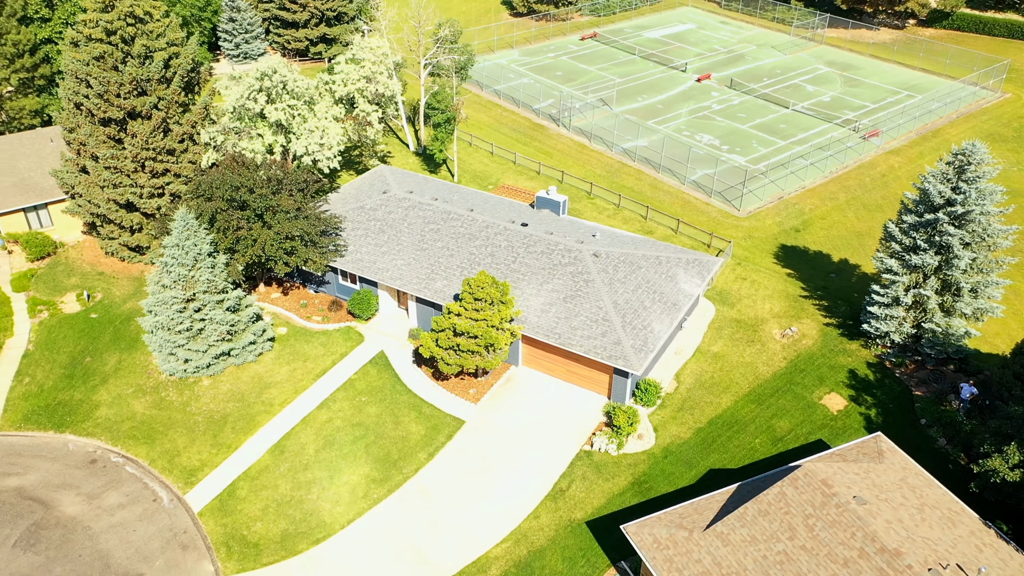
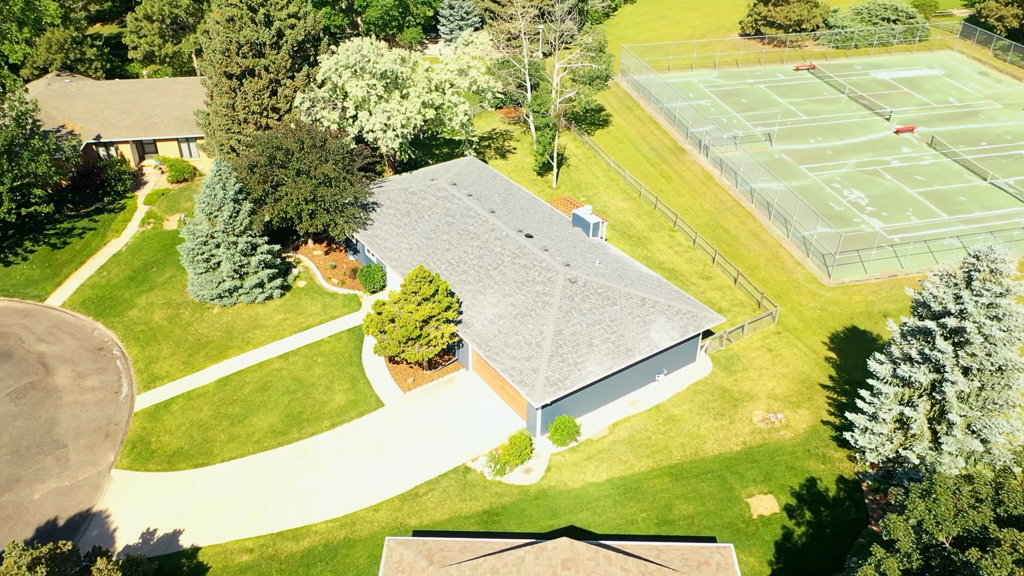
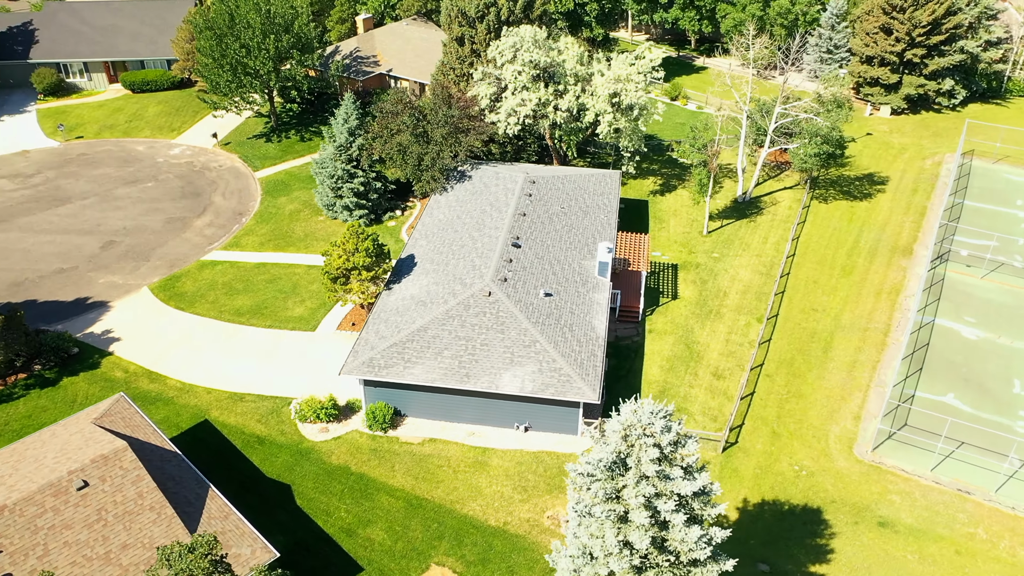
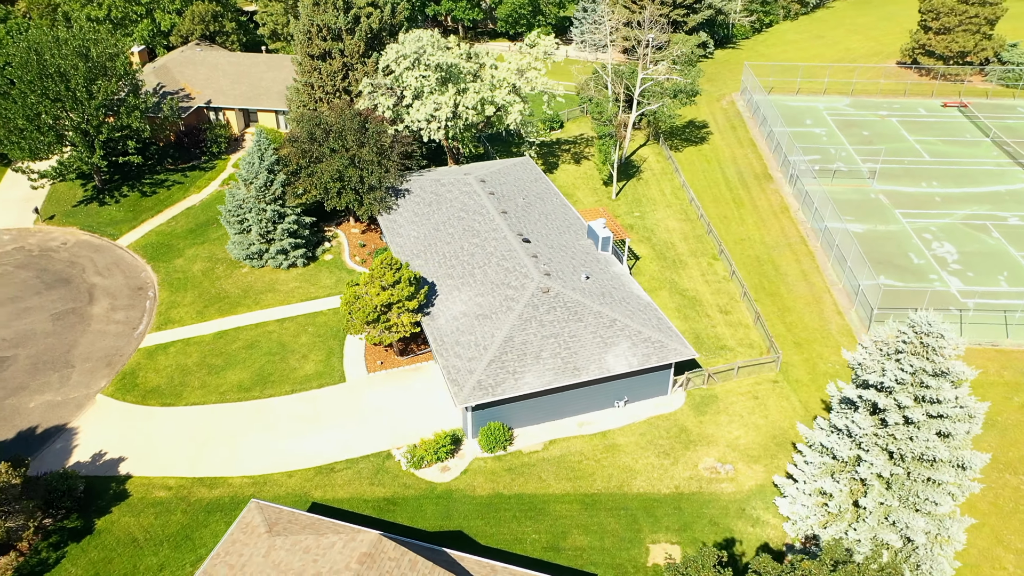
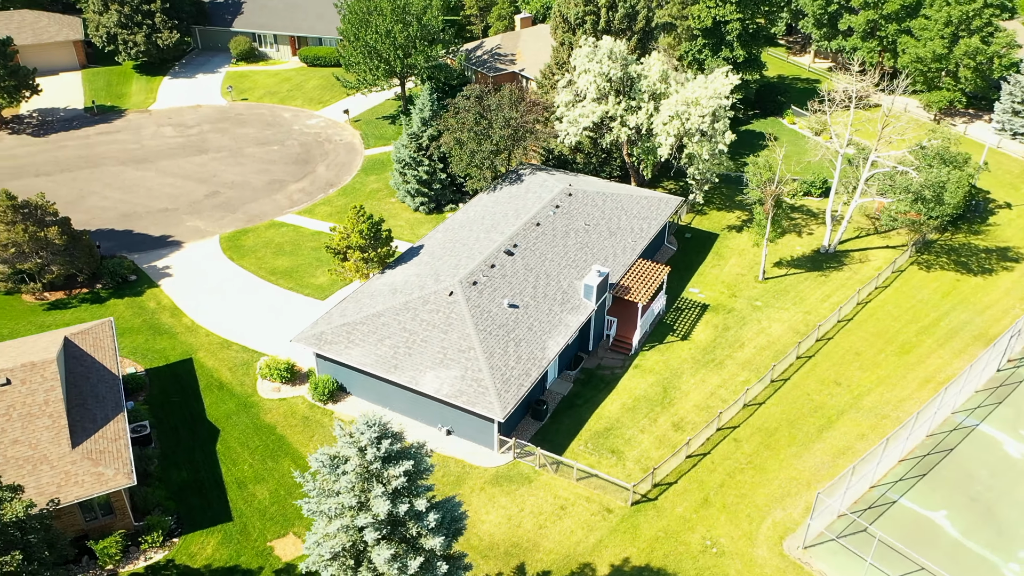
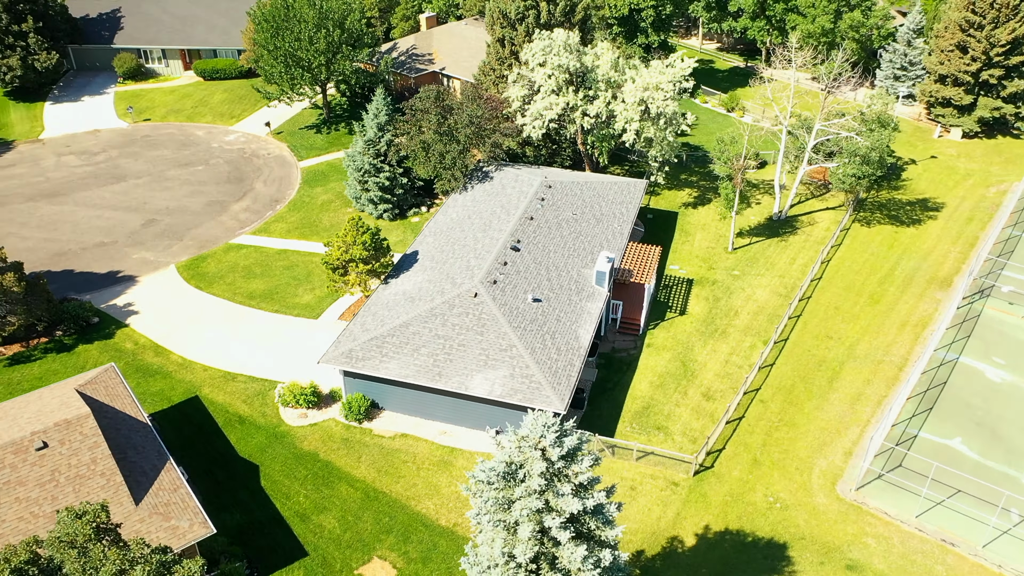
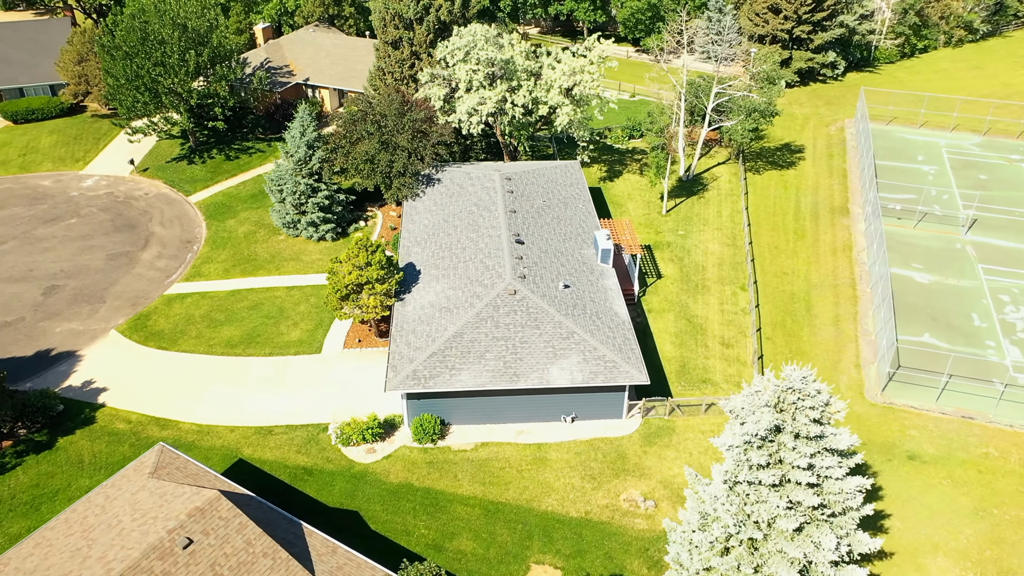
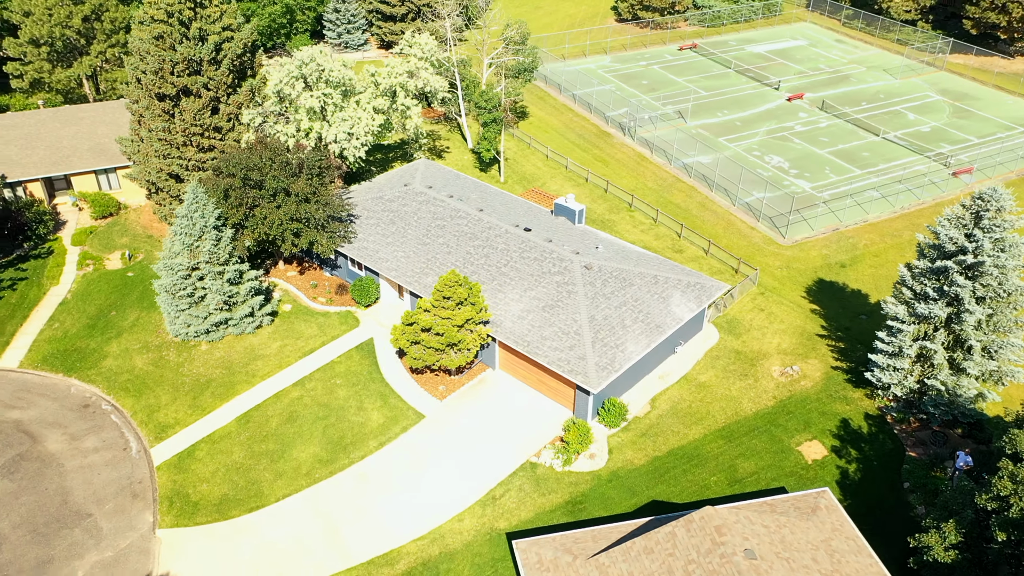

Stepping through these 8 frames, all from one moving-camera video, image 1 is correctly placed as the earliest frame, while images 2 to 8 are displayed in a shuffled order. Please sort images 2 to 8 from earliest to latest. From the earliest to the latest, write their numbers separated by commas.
8, 2, 4, 7, 3, 6, 5
